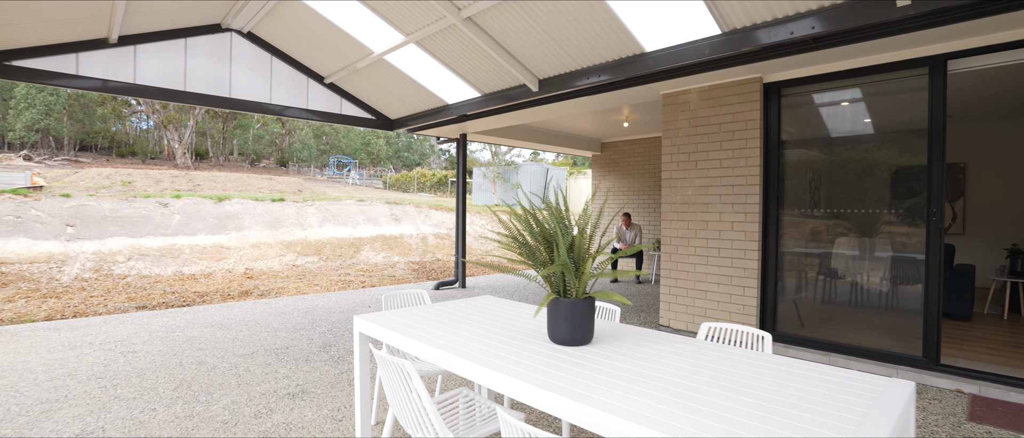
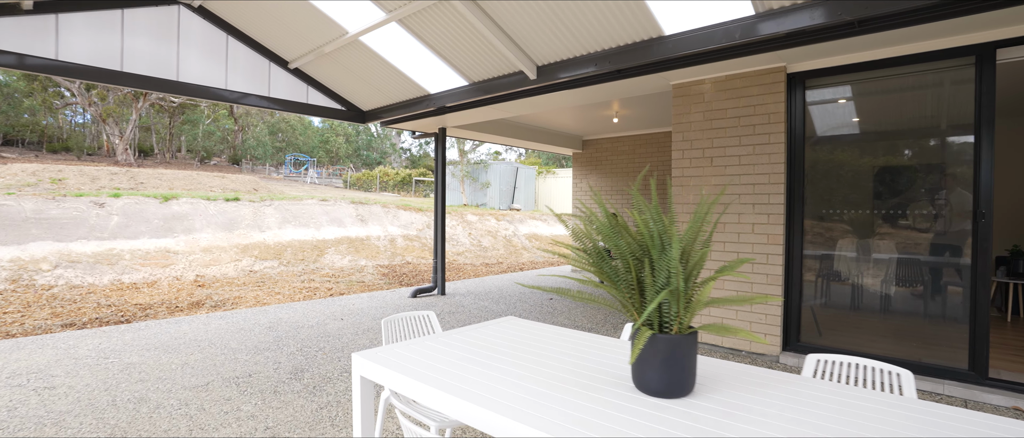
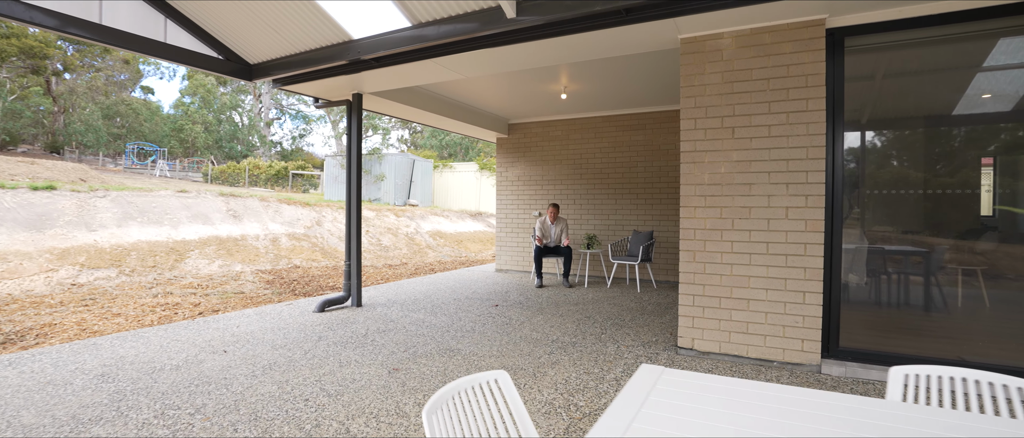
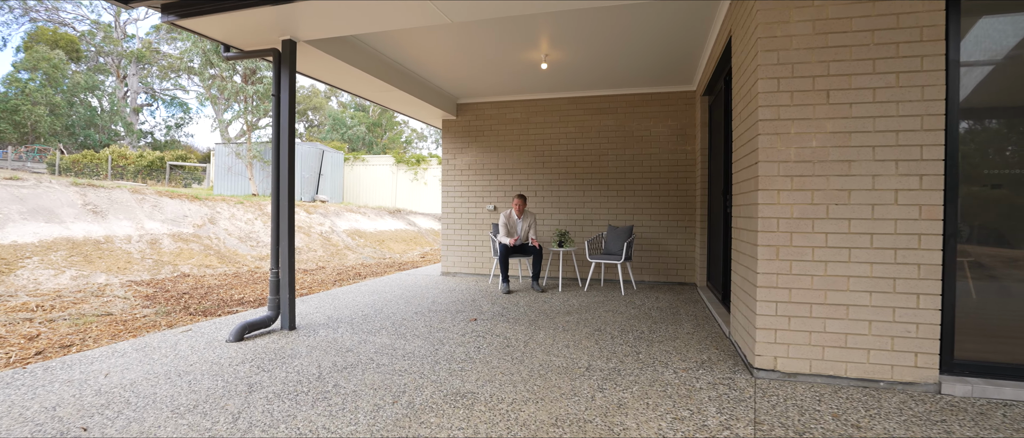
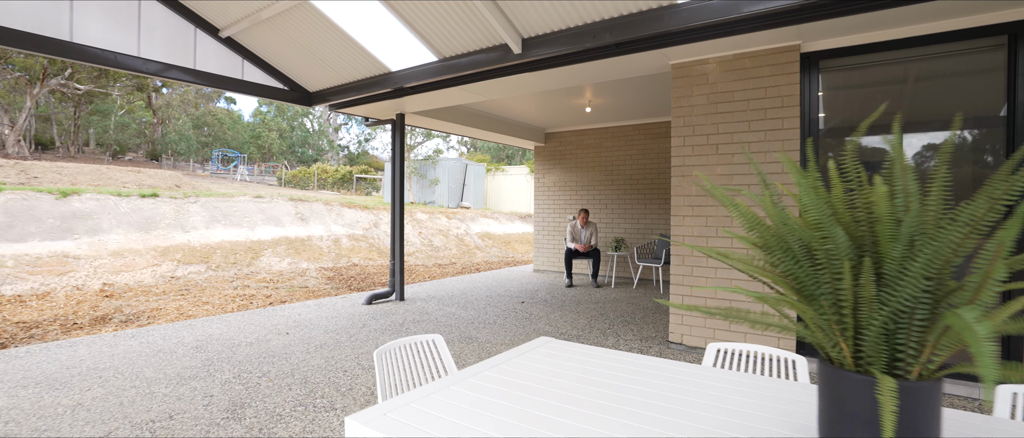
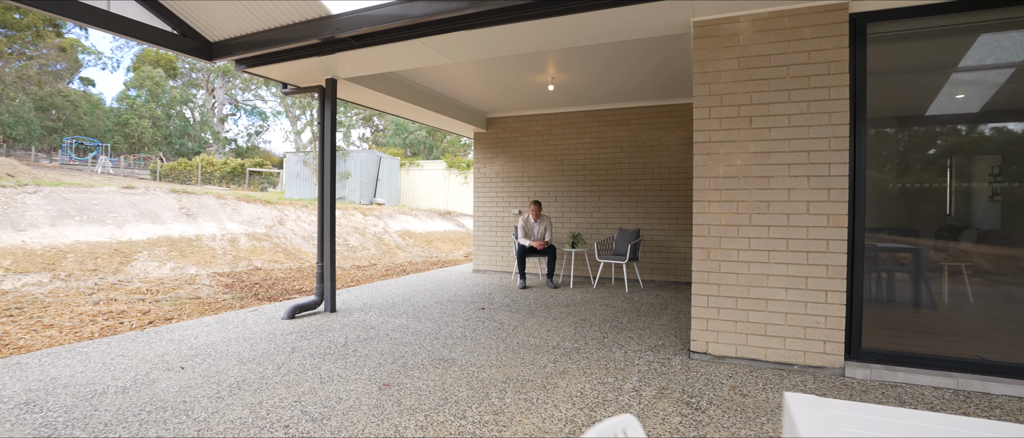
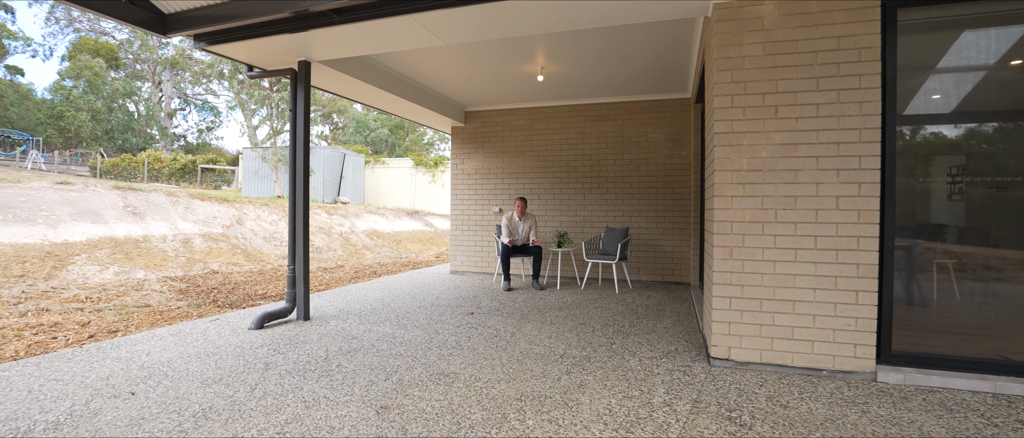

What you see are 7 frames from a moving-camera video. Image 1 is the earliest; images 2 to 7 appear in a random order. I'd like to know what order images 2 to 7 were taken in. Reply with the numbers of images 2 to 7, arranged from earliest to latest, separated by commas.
2, 5, 3, 6, 7, 4
